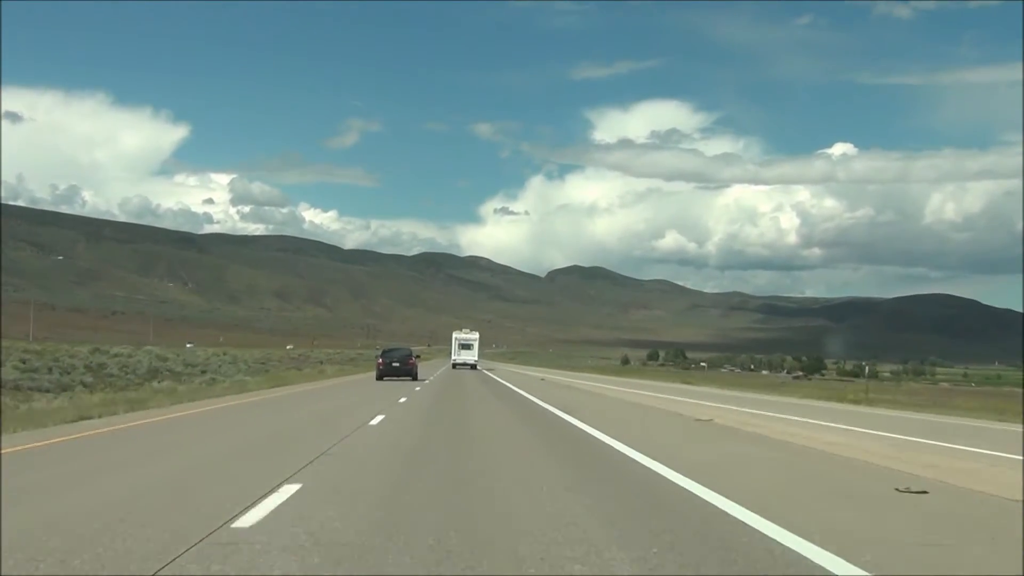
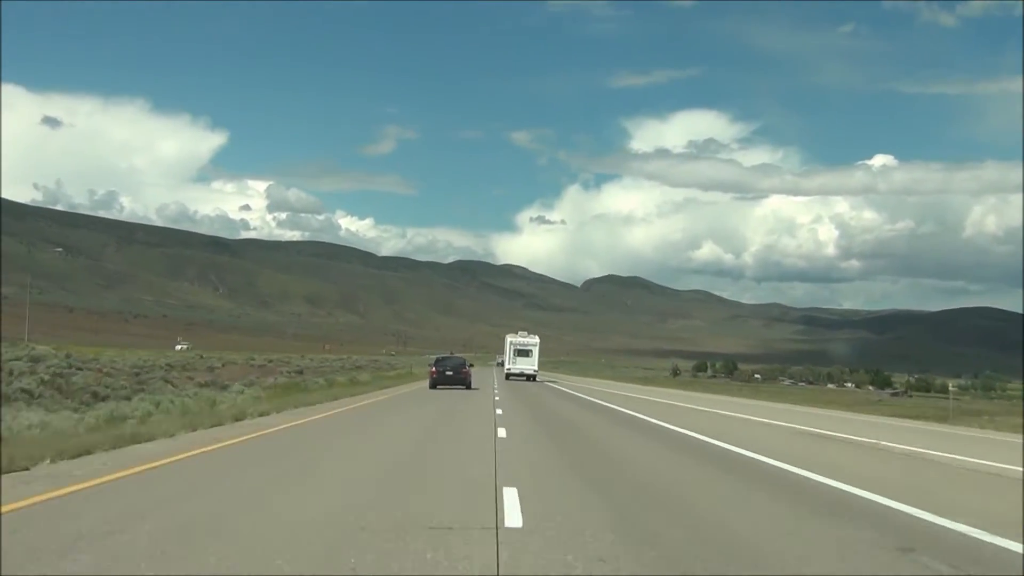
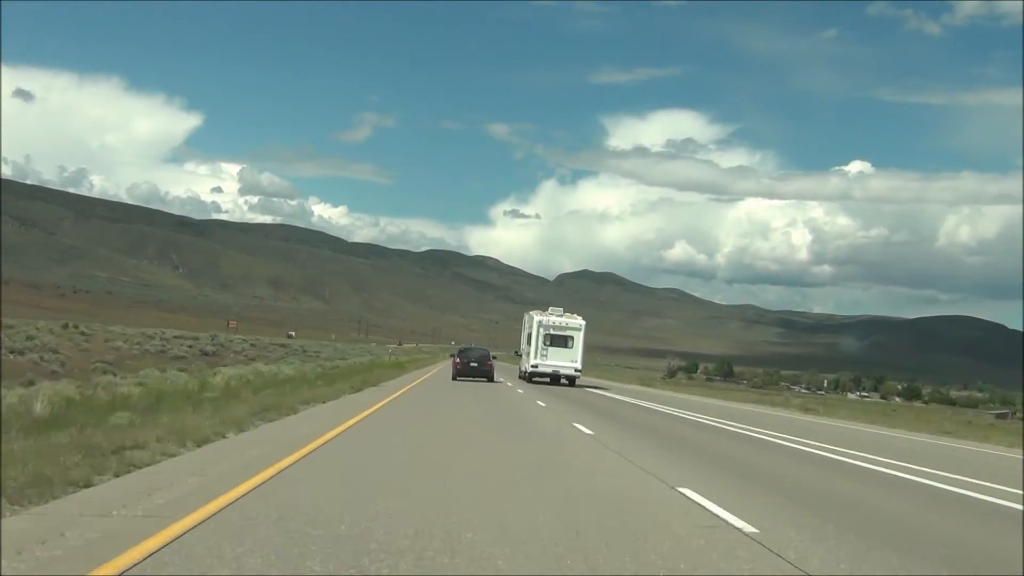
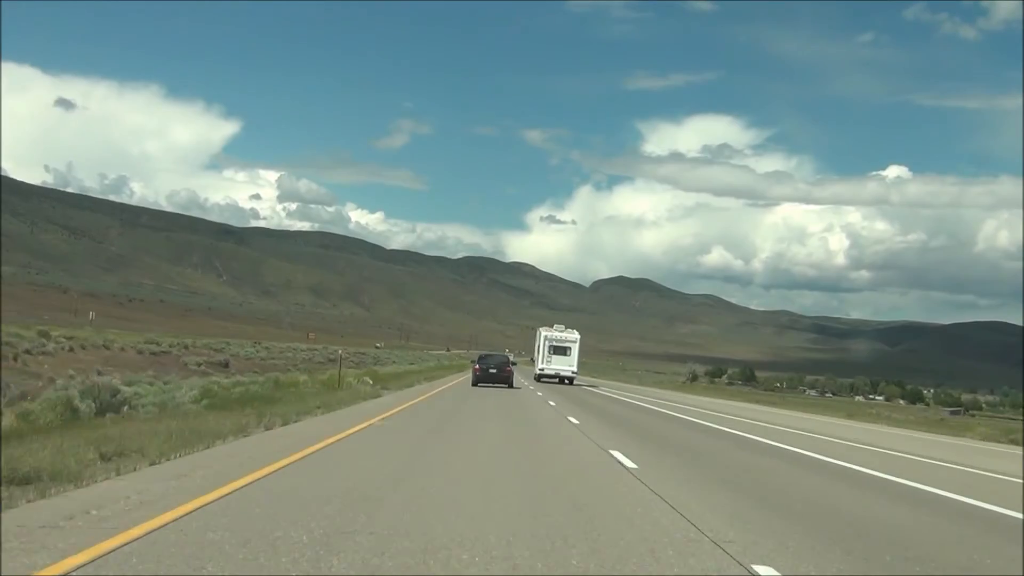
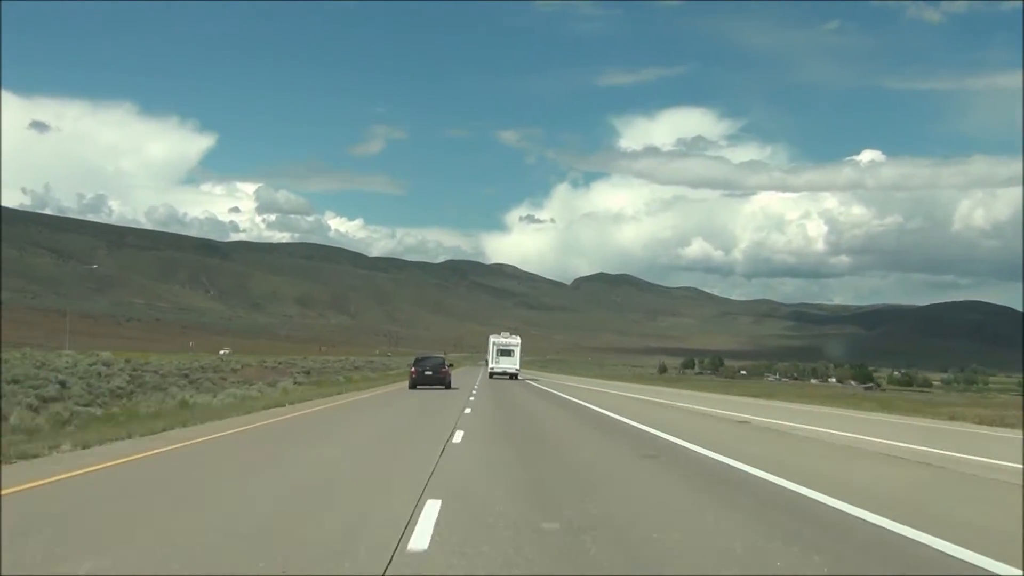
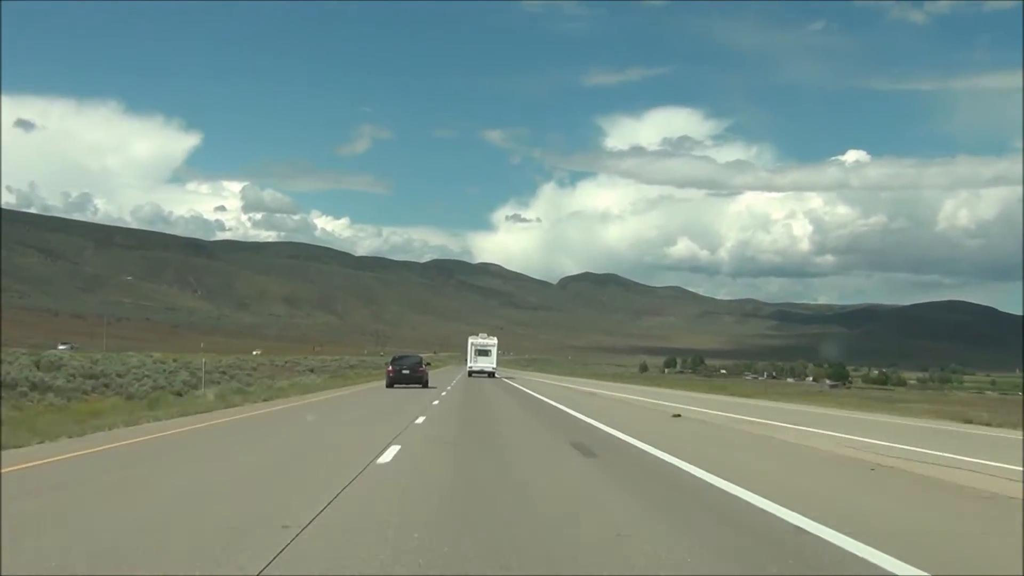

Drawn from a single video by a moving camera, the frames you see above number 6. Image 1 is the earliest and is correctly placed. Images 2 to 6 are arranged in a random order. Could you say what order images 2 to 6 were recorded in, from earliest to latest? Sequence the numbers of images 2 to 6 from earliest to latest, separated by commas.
6, 5, 2, 4, 3
